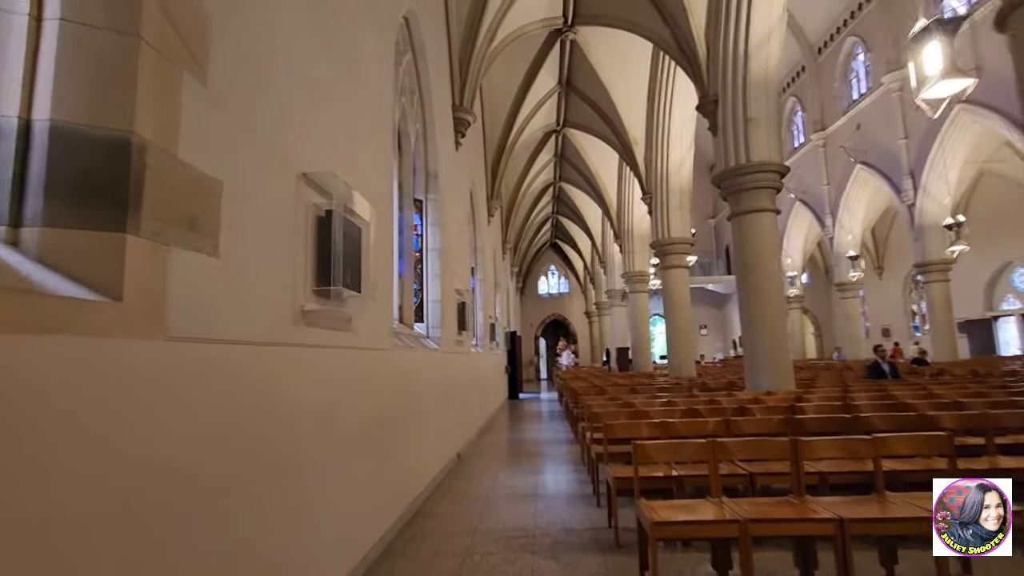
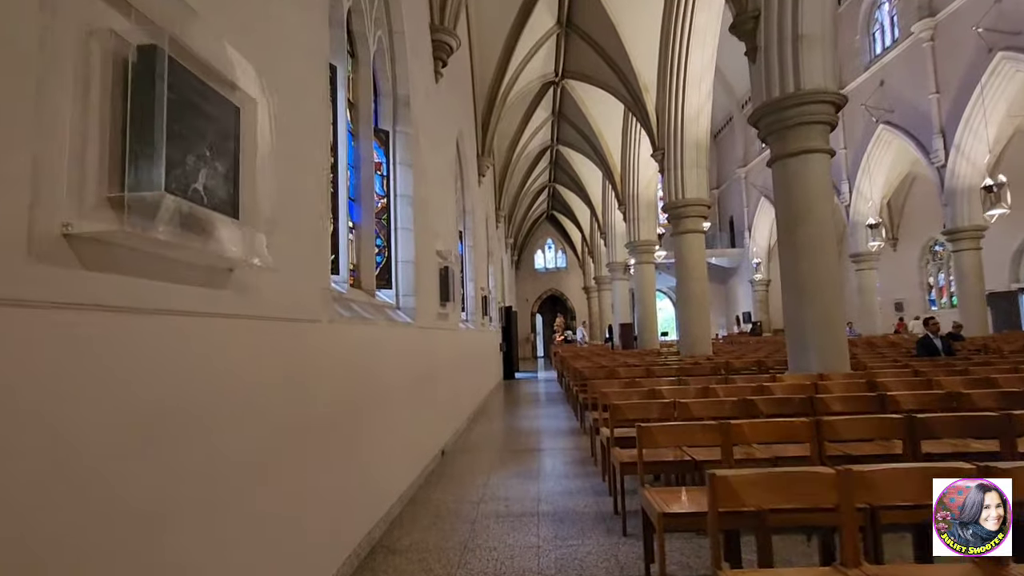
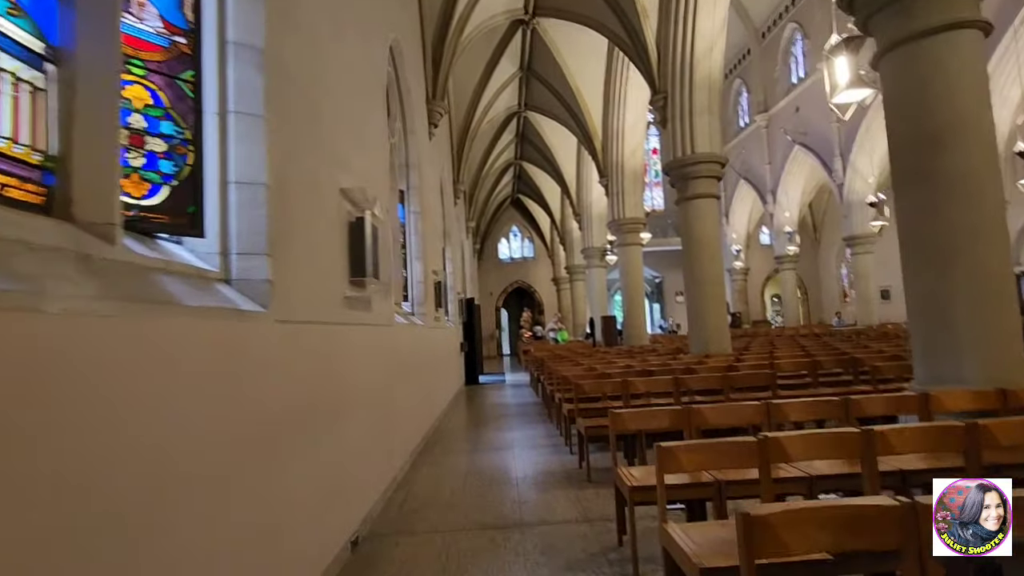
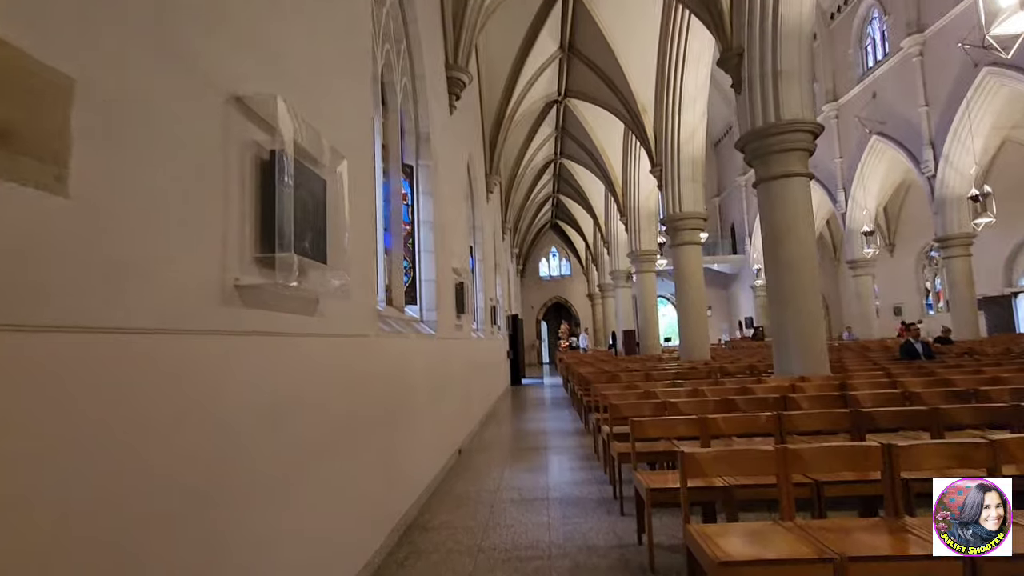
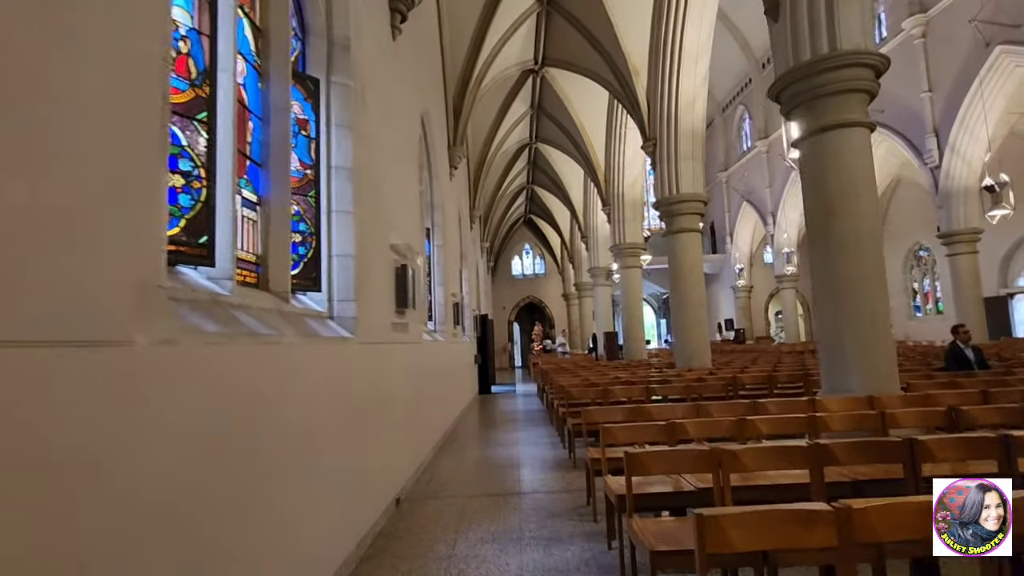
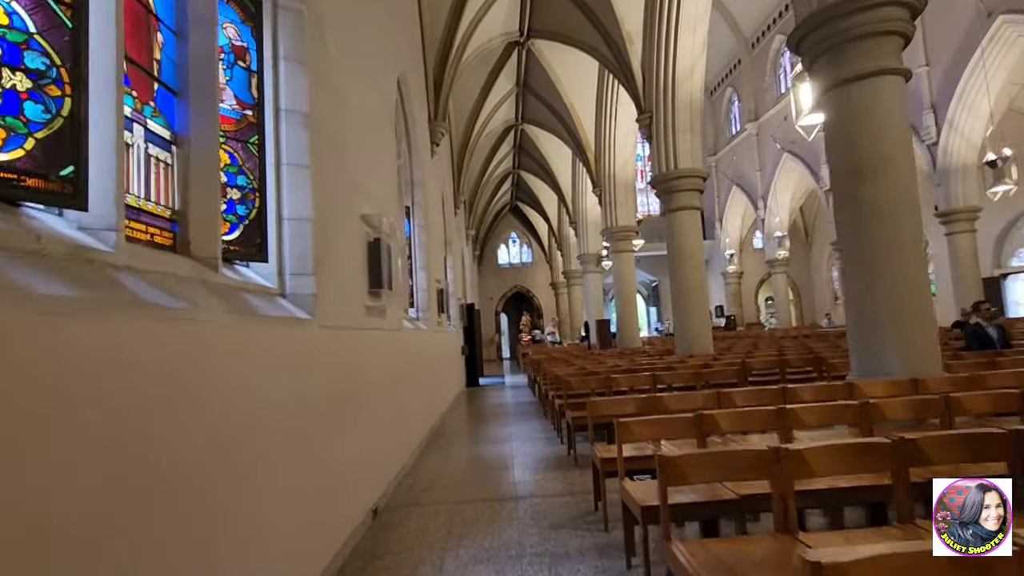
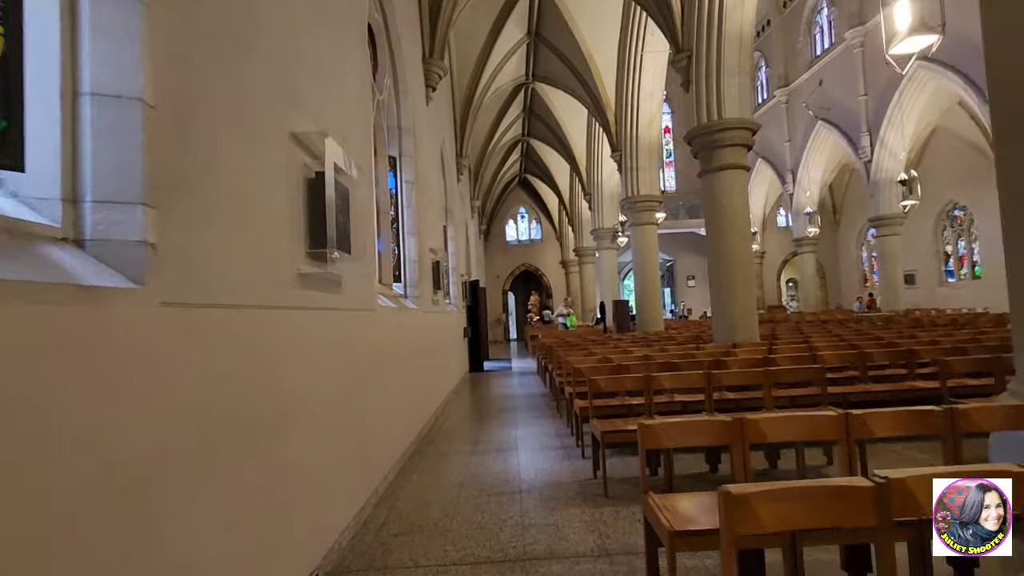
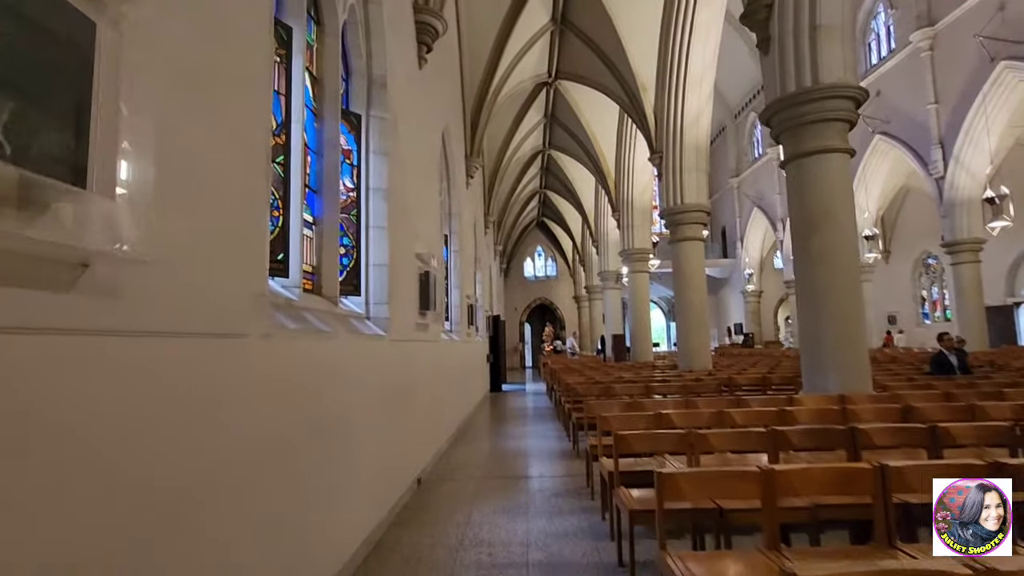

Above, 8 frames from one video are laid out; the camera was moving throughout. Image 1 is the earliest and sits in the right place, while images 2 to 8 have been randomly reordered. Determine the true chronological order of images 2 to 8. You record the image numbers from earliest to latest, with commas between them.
4, 2, 8, 5, 6, 3, 7
